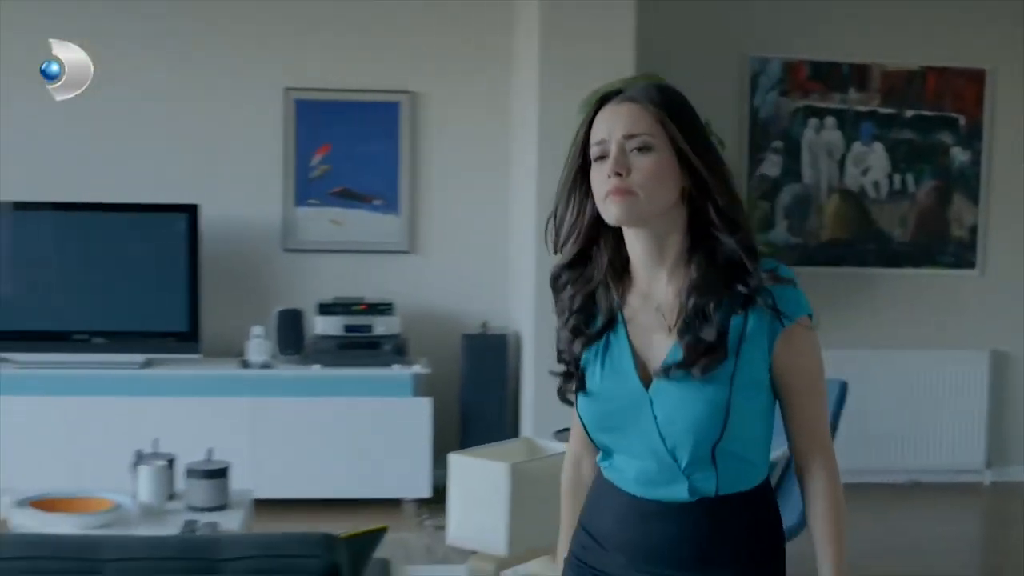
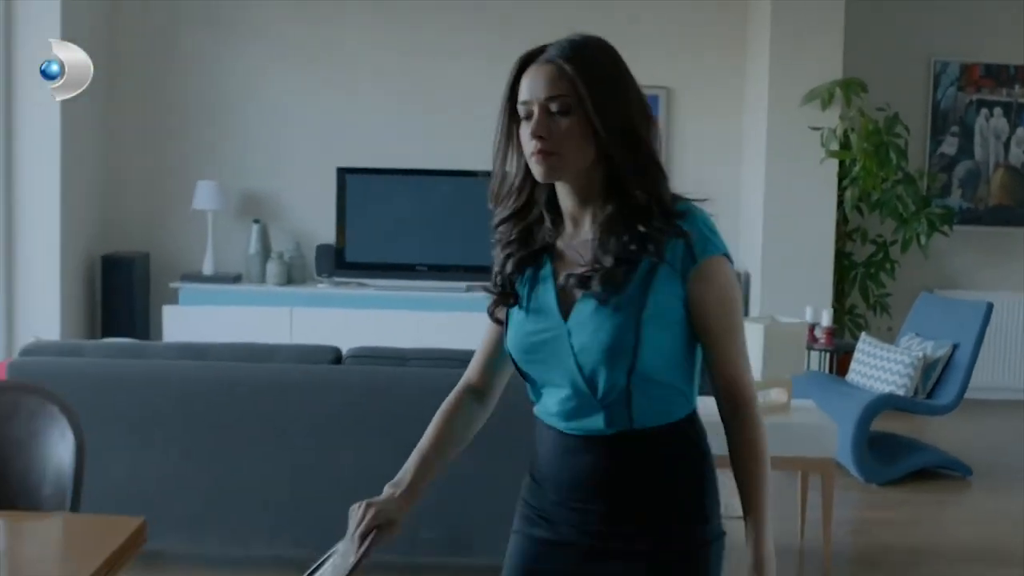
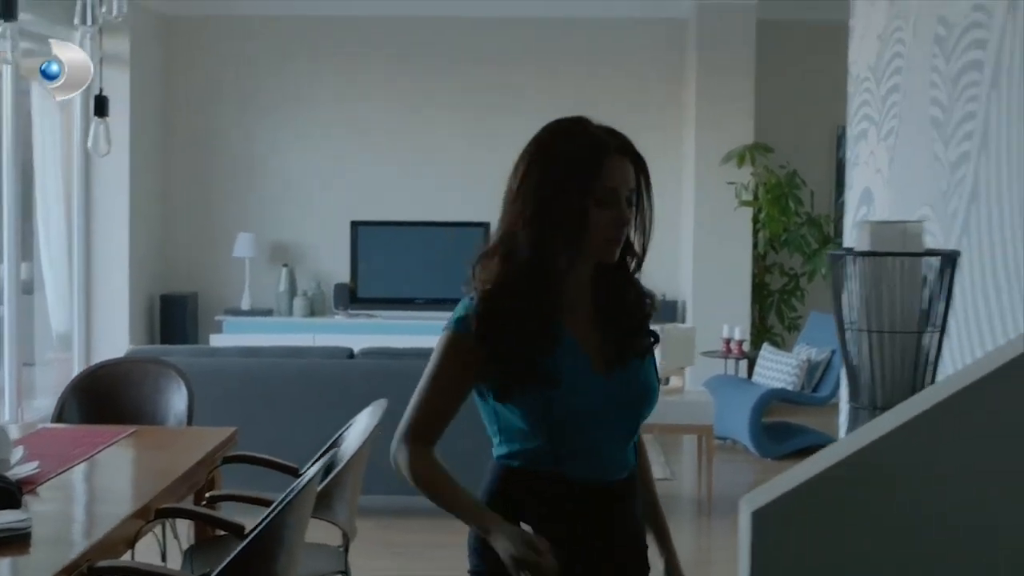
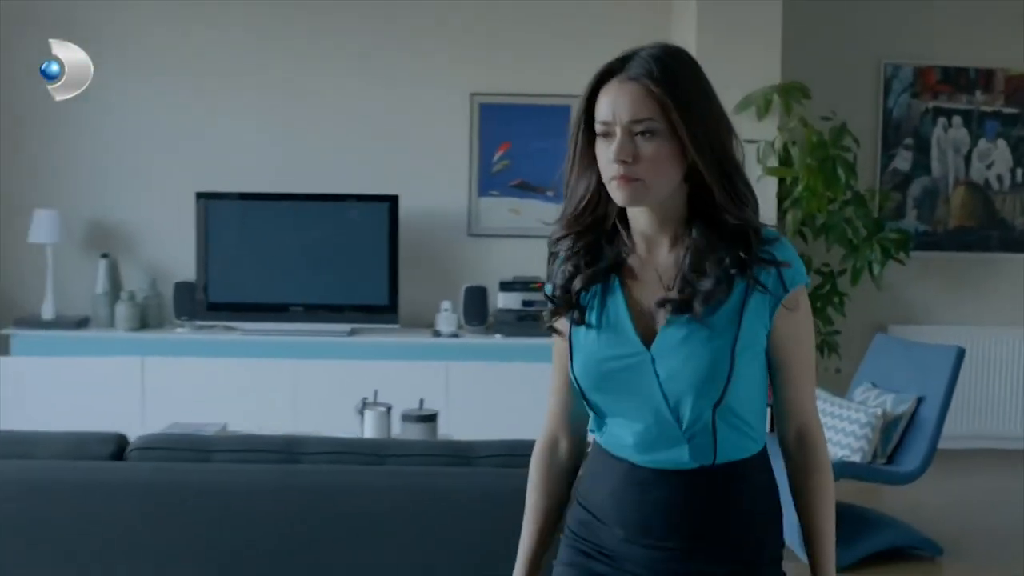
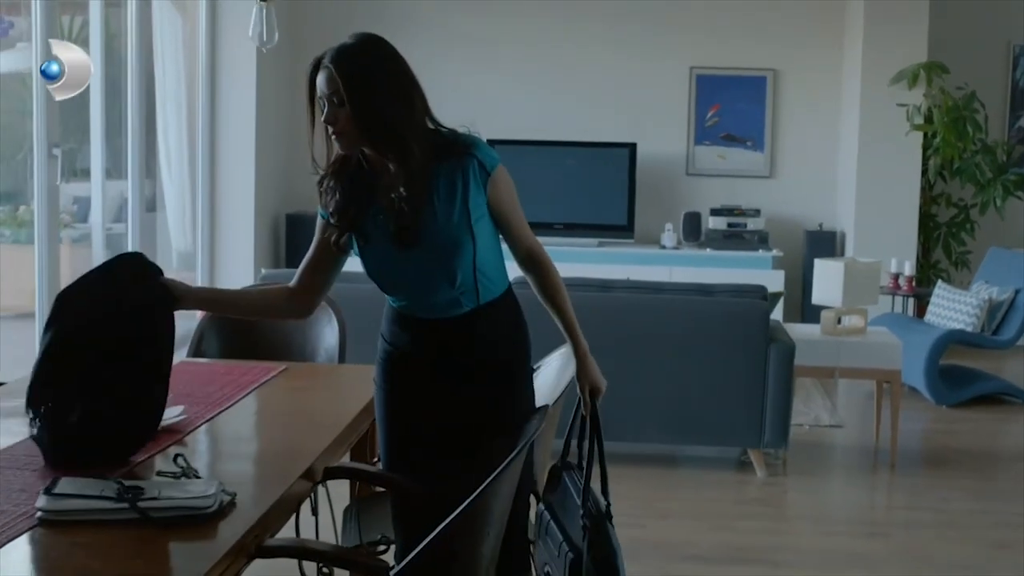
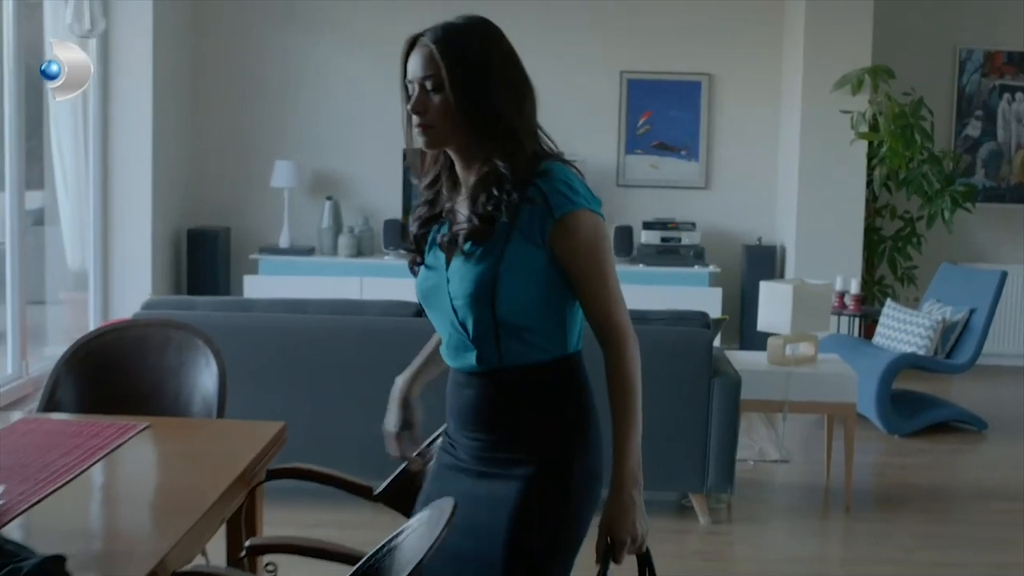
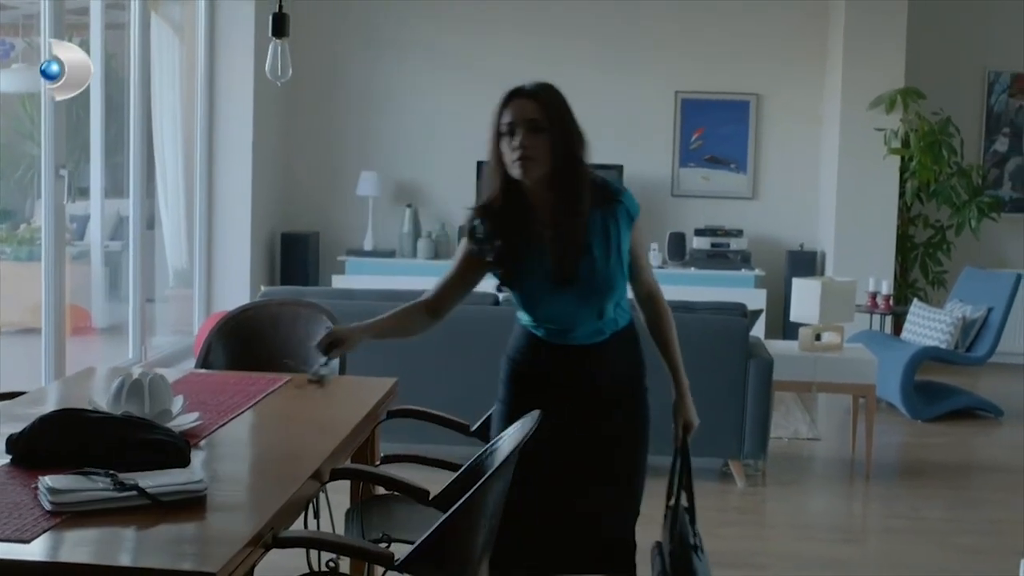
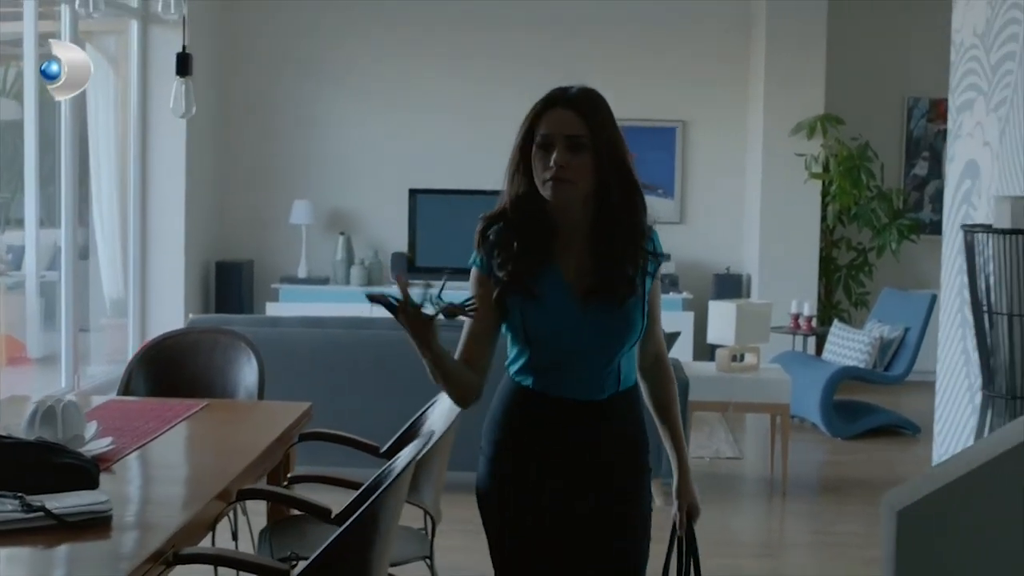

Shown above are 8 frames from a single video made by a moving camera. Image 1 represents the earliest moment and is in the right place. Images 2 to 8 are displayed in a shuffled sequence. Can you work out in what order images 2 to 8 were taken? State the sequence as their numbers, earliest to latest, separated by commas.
4, 2, 6, 5, 7, 8, 3
